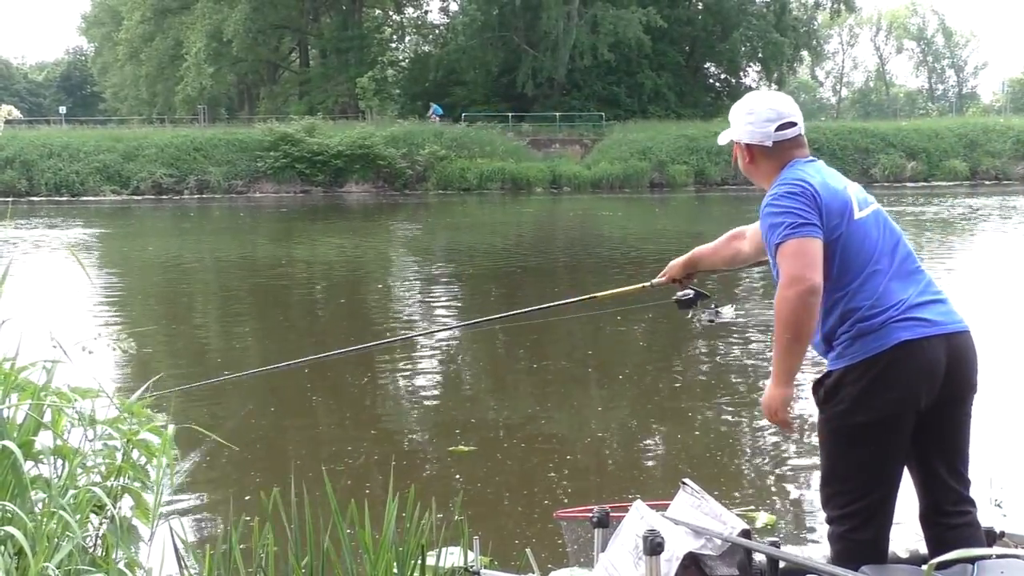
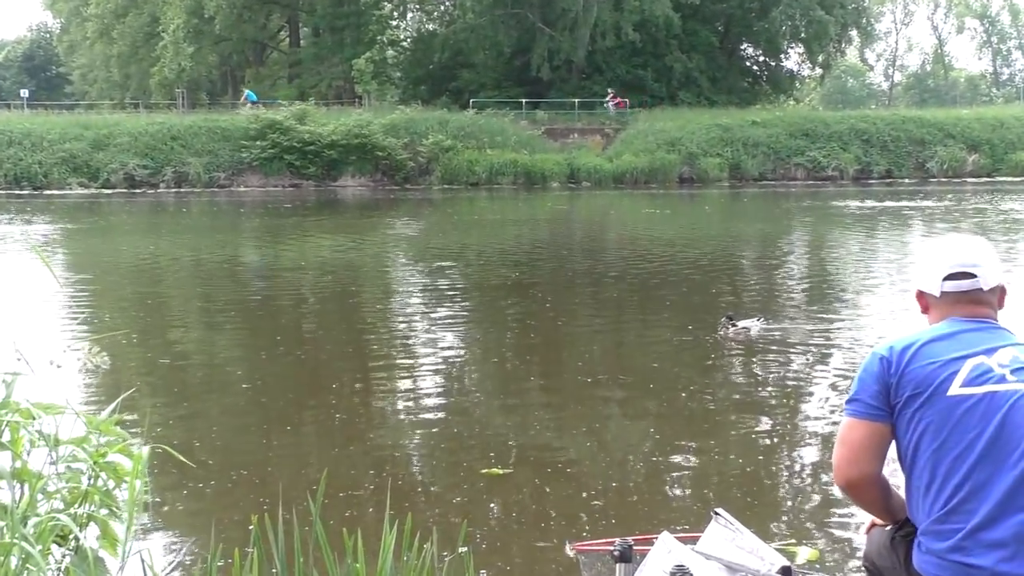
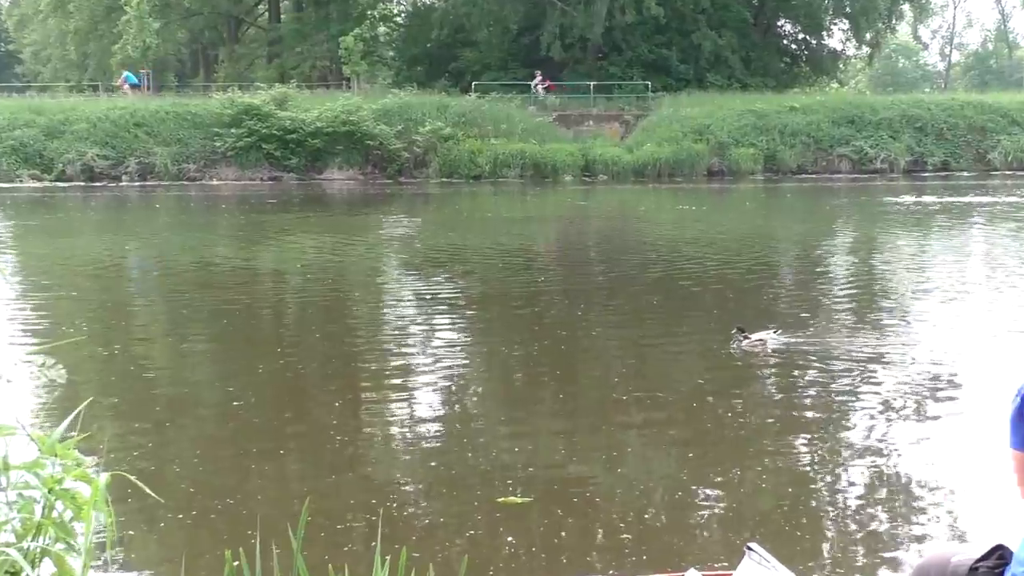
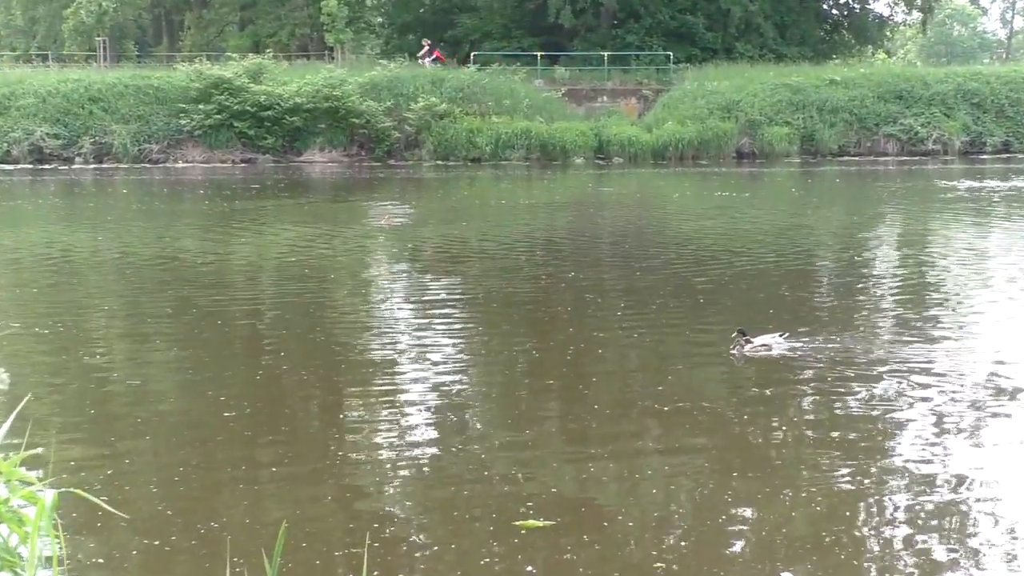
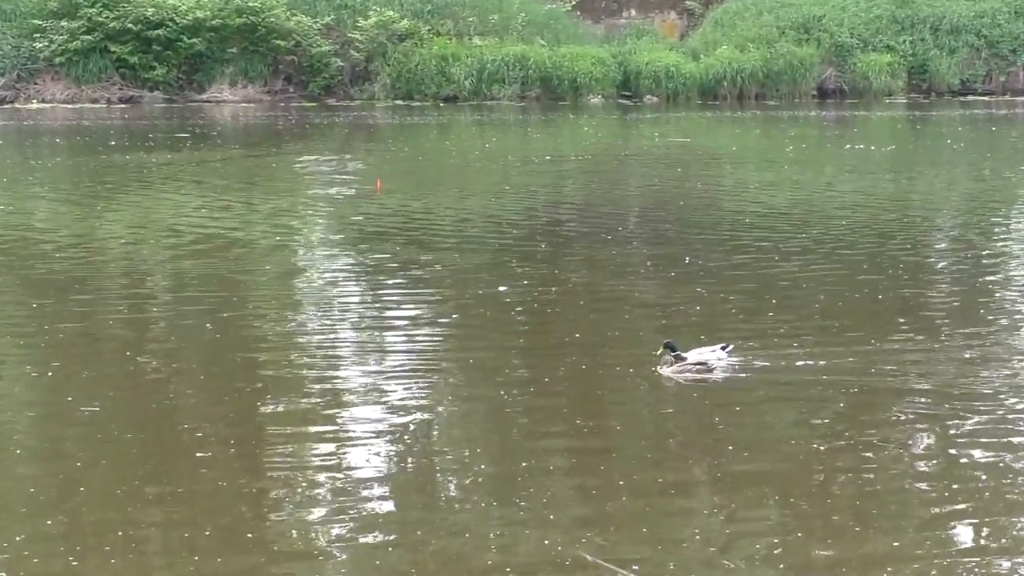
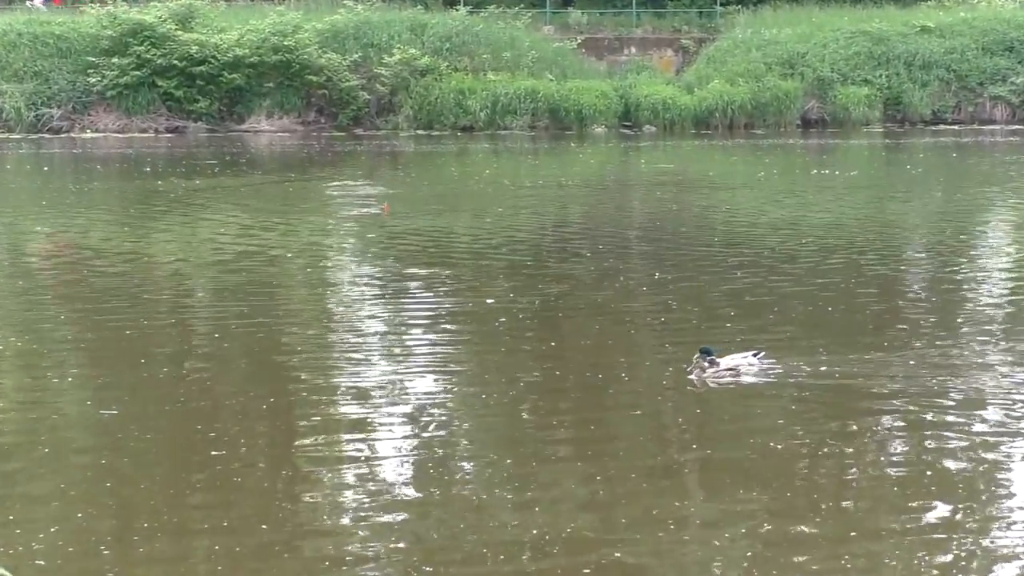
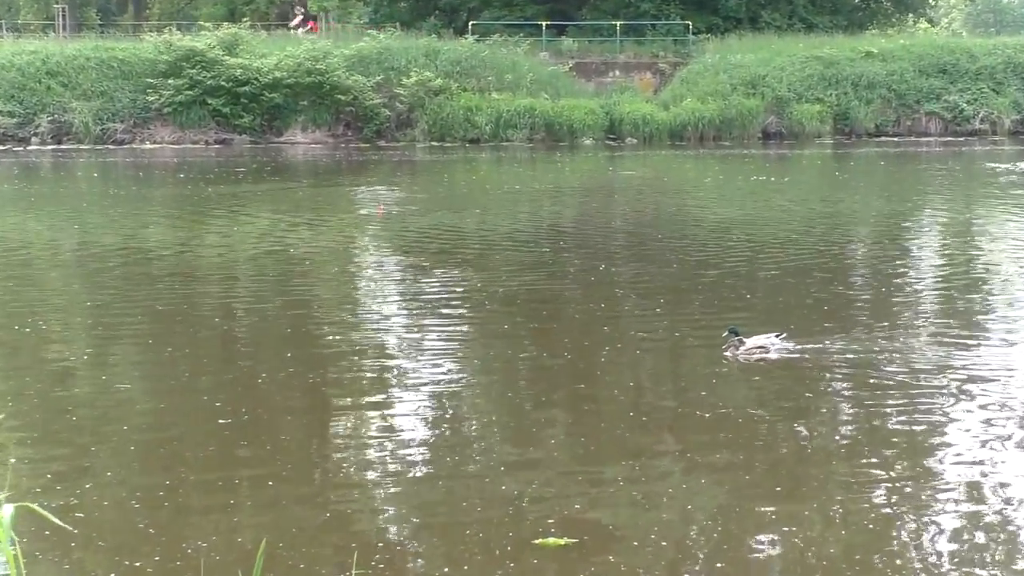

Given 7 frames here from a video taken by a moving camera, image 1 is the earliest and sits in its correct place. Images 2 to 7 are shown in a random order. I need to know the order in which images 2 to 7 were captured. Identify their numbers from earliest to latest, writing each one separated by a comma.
2, 3, 4, 7, 6, 5
